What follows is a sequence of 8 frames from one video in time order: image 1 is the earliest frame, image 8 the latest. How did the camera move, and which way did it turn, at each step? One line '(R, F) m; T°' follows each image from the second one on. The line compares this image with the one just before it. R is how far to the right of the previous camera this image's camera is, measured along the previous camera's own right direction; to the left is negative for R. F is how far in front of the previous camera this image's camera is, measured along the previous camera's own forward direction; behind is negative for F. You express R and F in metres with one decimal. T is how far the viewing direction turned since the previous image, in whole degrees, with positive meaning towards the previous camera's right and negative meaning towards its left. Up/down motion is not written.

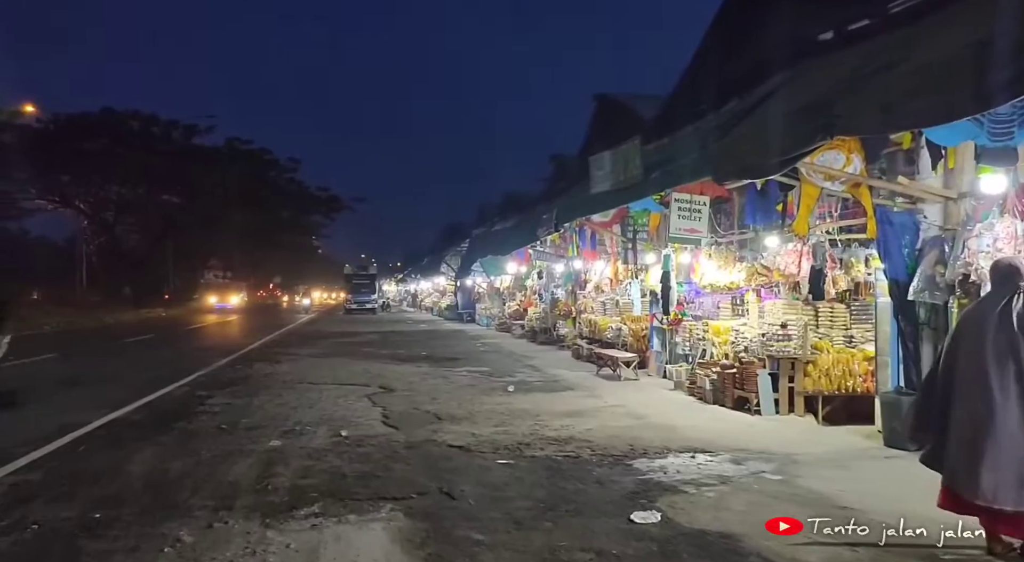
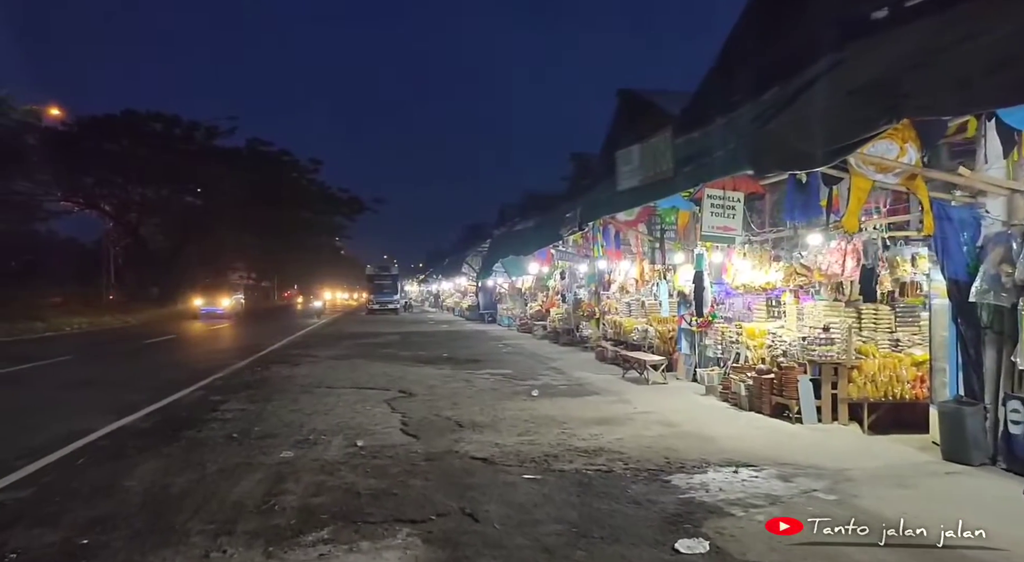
(-0.1, +0.5) m; -2°
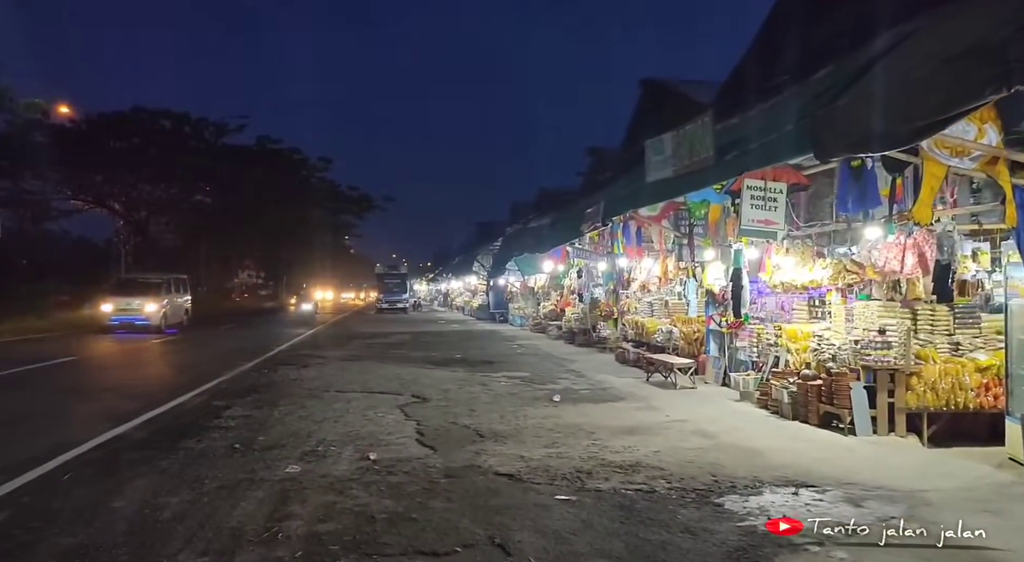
(-0.2, +0.7) m; -1°
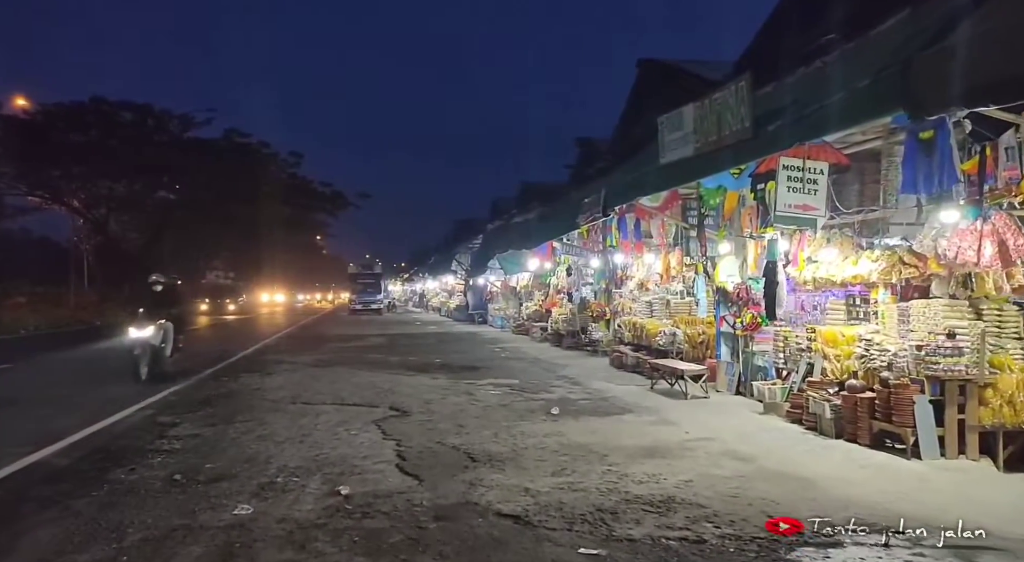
(-0.2, +1.3) m; +2°
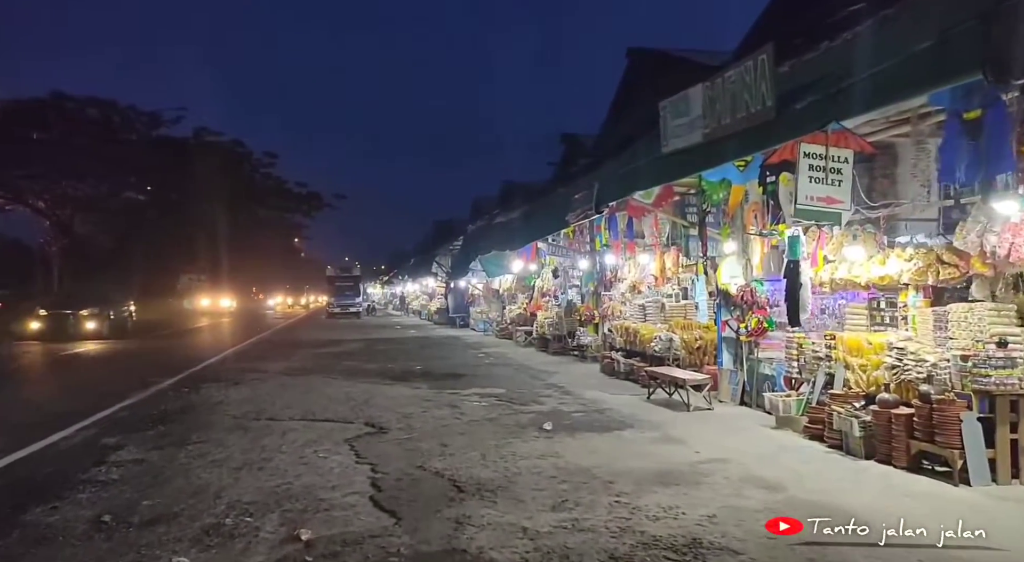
(-0.1, +0.9) m; +2°
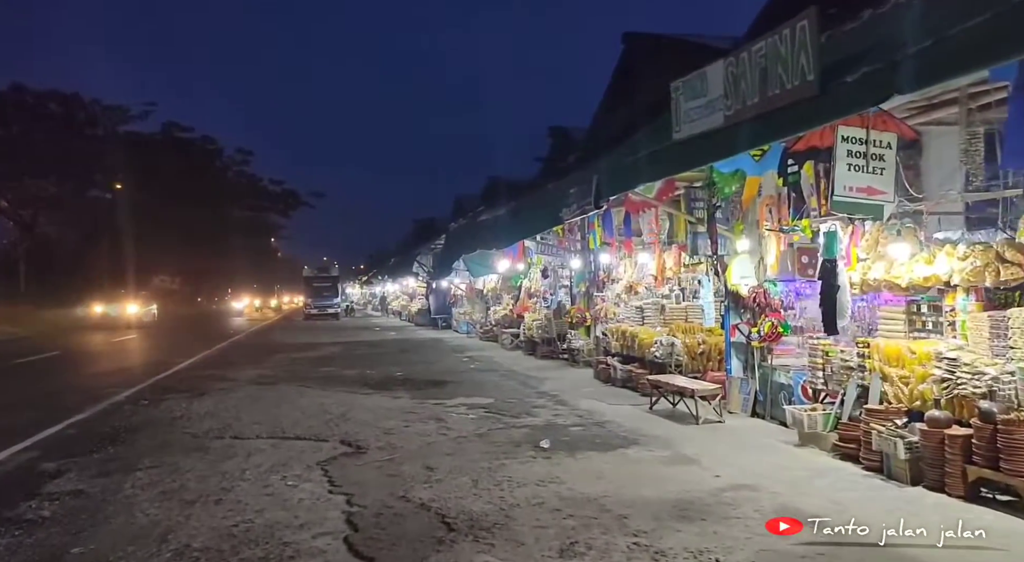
(-0.1, +0.9) m; +2°
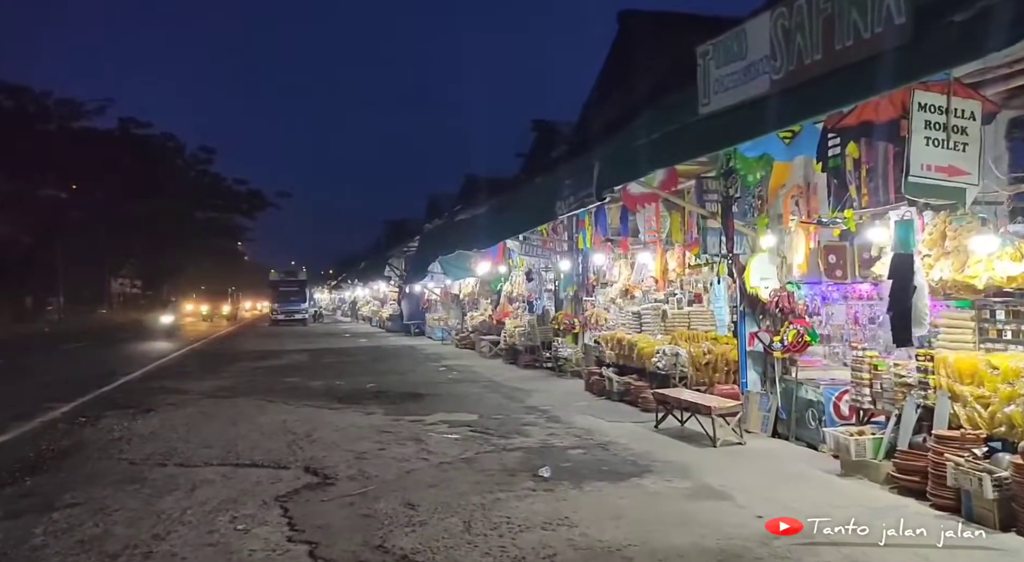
(-0.2, +1.2) m; +2°
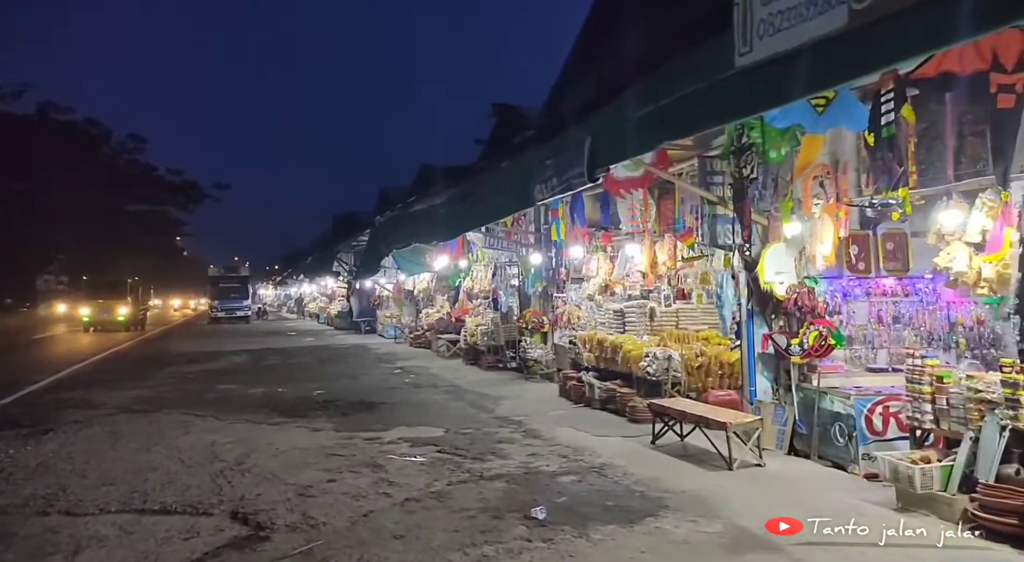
(-0.3, +1.4) m; +4°
